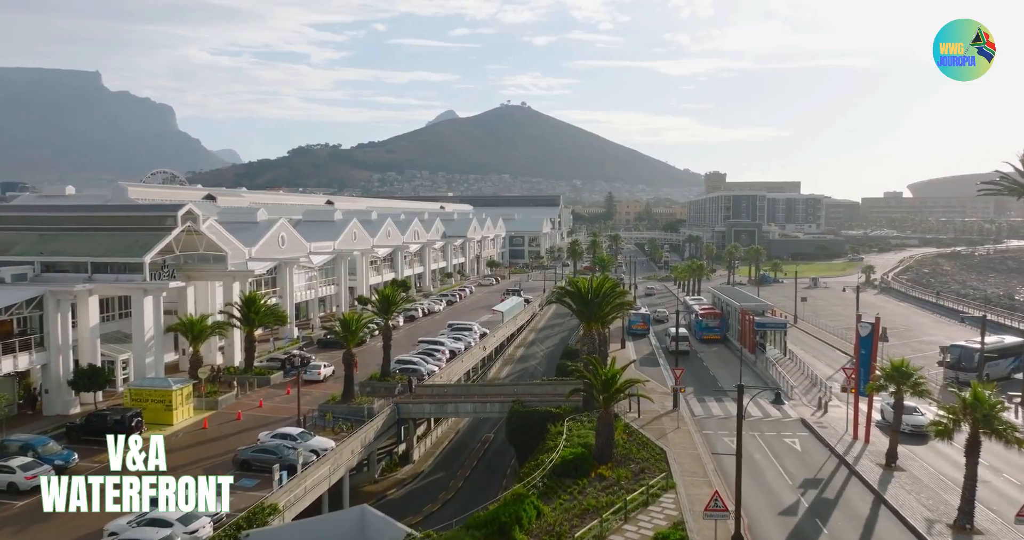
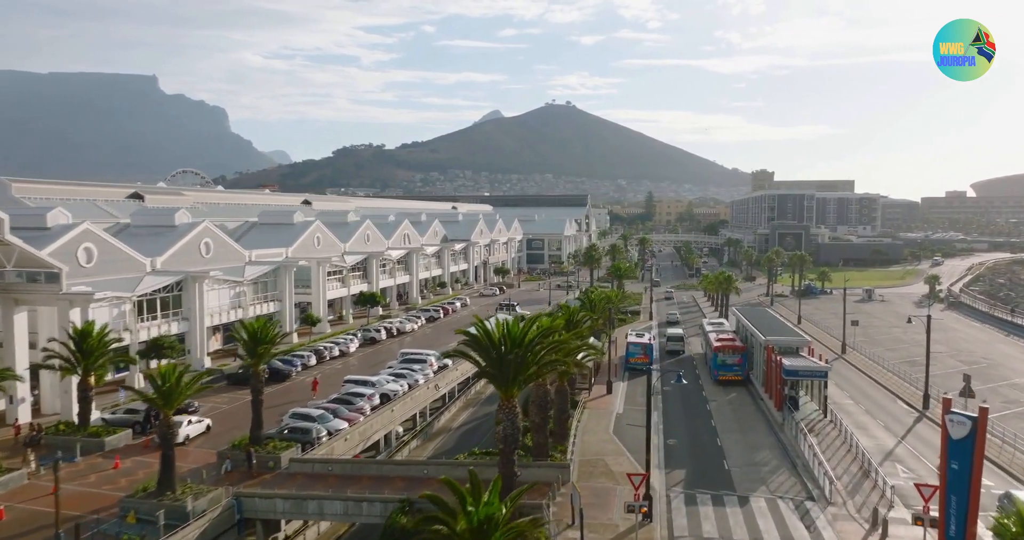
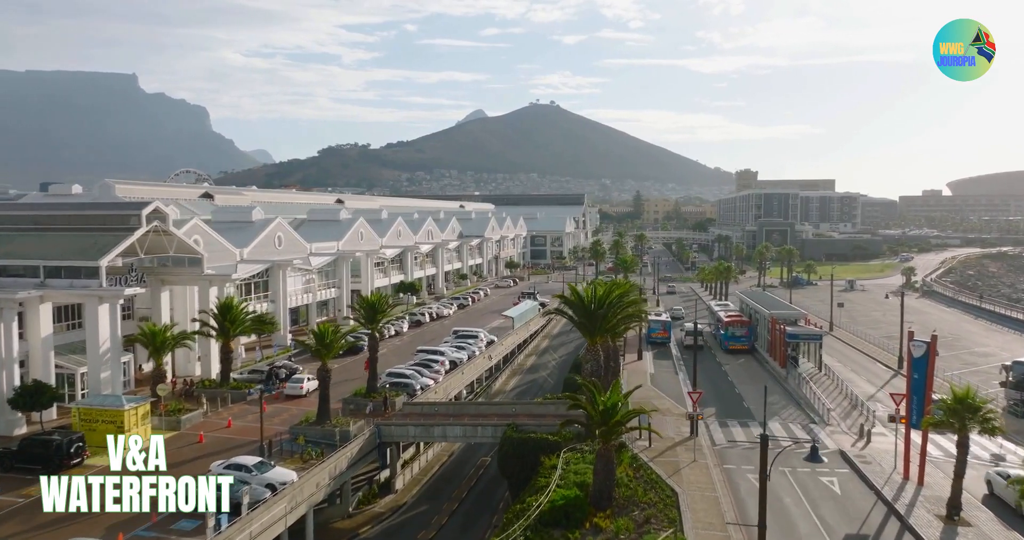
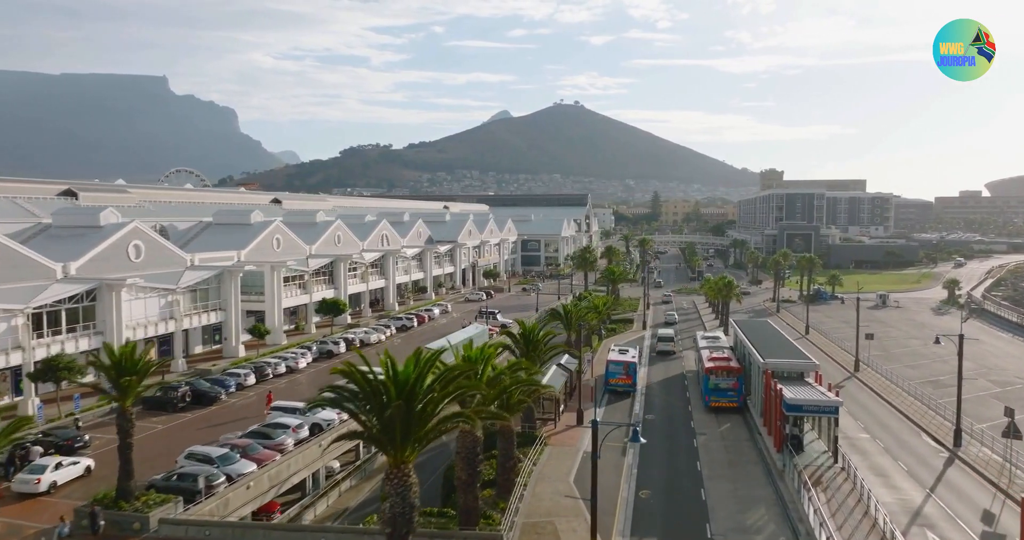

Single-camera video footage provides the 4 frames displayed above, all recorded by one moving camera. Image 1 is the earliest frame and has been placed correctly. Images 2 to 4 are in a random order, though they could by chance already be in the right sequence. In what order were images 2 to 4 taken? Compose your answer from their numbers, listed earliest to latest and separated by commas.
3, 2, 4
